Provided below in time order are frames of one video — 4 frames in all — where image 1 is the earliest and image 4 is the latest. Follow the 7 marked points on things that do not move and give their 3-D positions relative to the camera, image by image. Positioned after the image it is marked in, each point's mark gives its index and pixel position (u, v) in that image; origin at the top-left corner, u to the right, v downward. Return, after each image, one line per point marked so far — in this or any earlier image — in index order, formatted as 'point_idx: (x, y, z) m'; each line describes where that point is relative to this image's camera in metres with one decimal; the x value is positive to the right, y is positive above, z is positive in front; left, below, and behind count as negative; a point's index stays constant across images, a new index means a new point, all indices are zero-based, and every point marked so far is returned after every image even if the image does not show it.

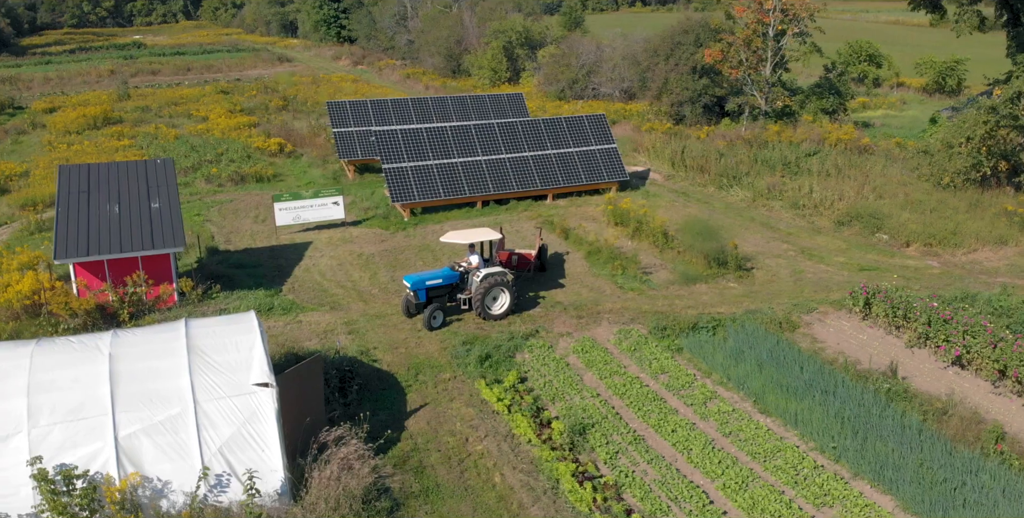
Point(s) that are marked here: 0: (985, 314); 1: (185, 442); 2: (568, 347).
0: (+6.5, -0.8, +12.5) m
1: (-3.1, -1.7, +8.5) m
2: (+0.8, -1.2, +12.7) m
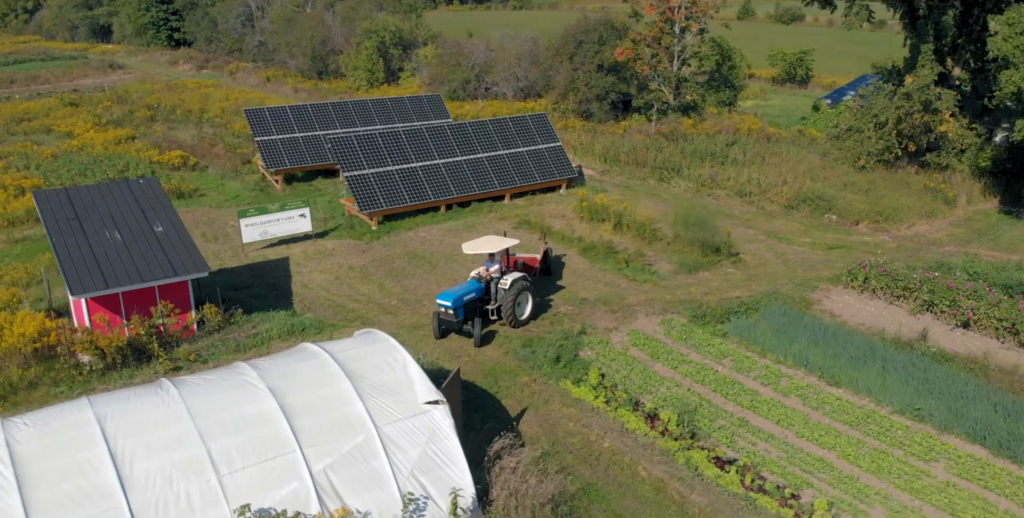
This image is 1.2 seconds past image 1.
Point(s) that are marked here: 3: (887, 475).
0: (+7.2, -0.4, +14.2) m
1: (-1.2, -1.9, +8.2) m
2: (+1.6, -1.2, +13.1) m
3: (+4.1, -2.4, +9.9) m
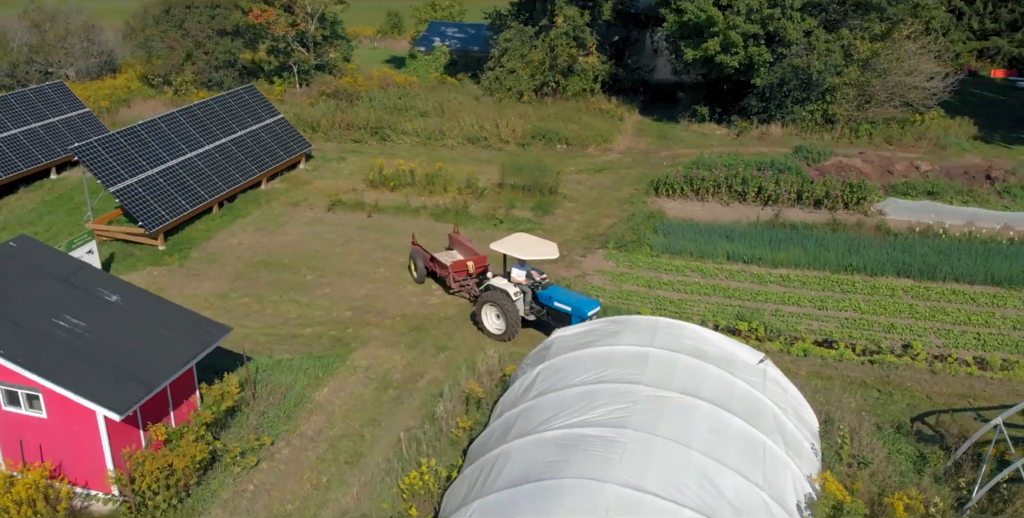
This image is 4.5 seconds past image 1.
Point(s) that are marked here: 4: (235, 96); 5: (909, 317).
0: (+4.7, +1.7, +17.9) m
1: (+2.5, -1.5, +8.2) m
2: (+1.4, -0.3, +13.7) m
3: (+5.5, -0.8, +12.9) m
4: (-5.8, +3.3, +18.6) m
5: (+5.6, -0.8, +12.8) m
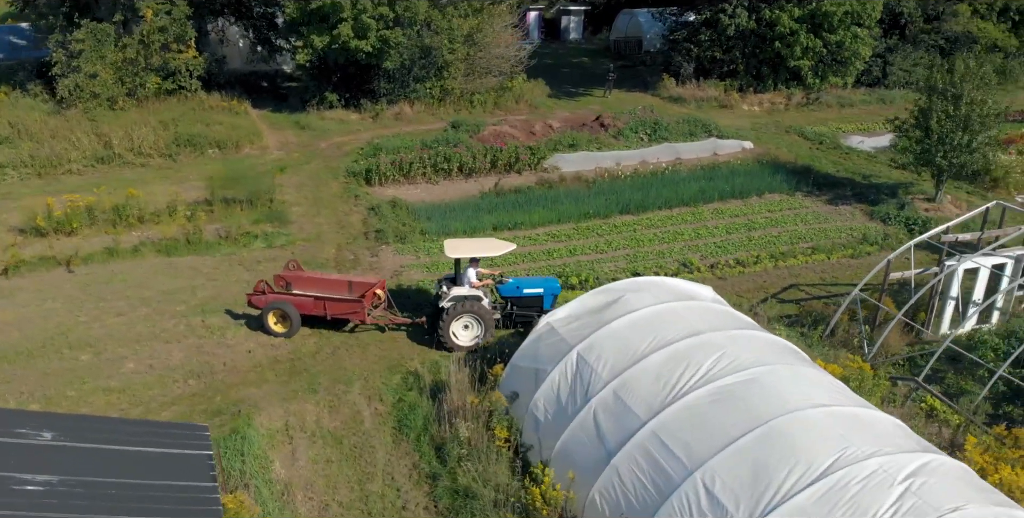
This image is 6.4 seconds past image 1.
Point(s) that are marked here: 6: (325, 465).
0: (-1.7, +2.3, +18.6) m
1: (+3.0, -0.8, +9.8) m
2: (-1.4, -0.2, +13.5) m
3: (+2.4, +0.3, +15.2) m
4: (-10.7, +1.4, +13.0) m
5: (+2.5, +0.3, +15.3) m
6: (-1.9, -2.1, +9.3) m
